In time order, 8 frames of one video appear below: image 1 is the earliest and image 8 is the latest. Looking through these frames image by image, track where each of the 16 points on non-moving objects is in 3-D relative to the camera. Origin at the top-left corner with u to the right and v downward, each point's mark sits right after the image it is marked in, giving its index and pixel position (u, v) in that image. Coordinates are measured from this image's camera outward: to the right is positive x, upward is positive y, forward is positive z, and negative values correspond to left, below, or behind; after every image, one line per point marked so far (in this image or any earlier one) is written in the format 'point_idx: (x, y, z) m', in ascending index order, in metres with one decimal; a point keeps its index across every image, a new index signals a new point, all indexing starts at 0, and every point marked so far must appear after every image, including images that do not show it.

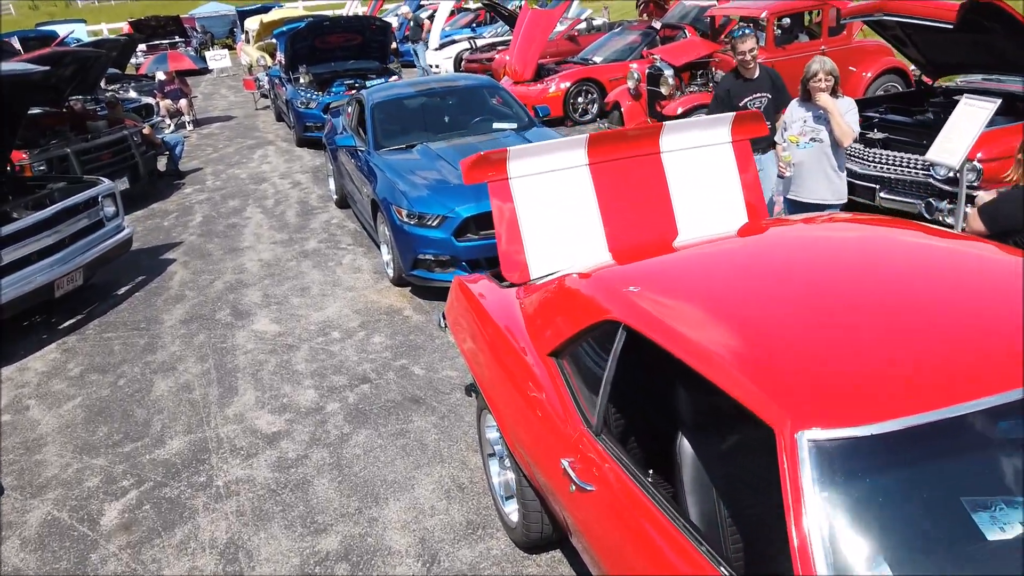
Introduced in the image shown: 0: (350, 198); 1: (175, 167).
0: (-1.6, +0.9, +7.5) m
1: (-4.3, +1.5, +9.9) m
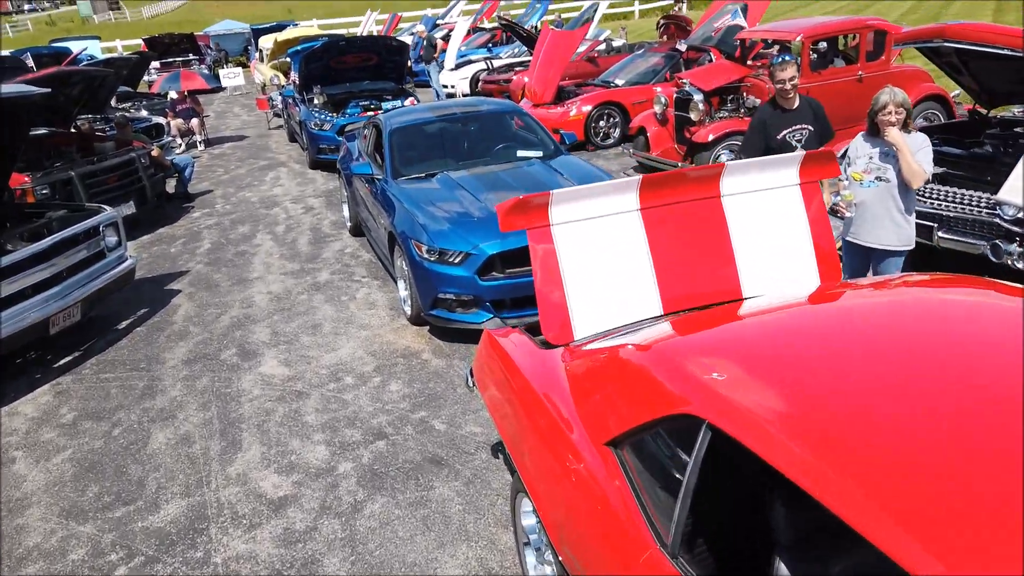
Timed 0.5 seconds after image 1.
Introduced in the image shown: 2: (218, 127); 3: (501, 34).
0: (-1.3, +0.6, +7.1) m
1: (-4.1, +1.2, +9.6) m
2: (-5.8, +3.2, +15.3) m
3: (-0.3, +6.0, +18.4) m
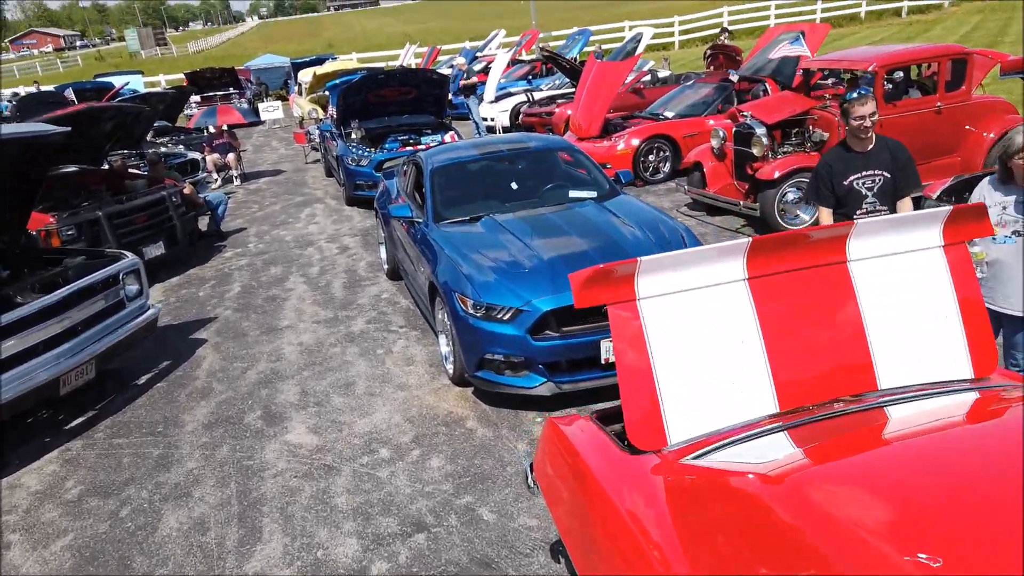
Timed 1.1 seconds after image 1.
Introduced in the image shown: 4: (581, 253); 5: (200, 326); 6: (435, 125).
0: (-0.9, +0.1, +6.7) m
1: (-3.6, +0.7, +9.3) m
2: (-5.0, +2.5, +15.1) m
3: (+0.7, +5.2, +18.0) m
4: (+0.4, +0.2, +4.8) m
5: (-2.6, -0.3, +6.4) m
6: (-1.1, +2.3, +11.0) m
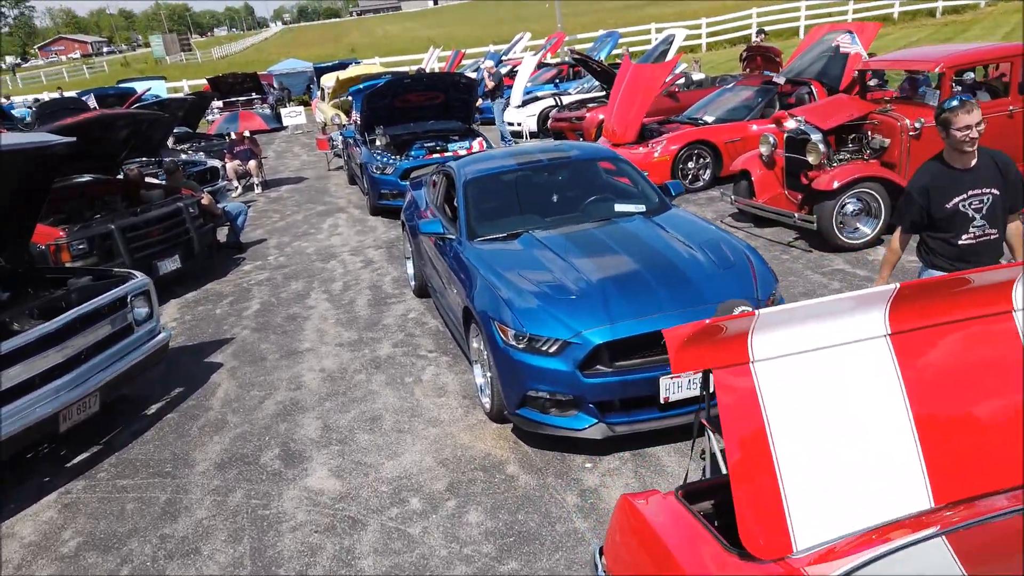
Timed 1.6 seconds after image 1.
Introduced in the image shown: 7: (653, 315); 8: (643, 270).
0: (-0.6, 0.0, +6.2) m
1: (-3.2, +0.6, +8.9) m
2: (-4.5, +2.3, +14.8) m
3: (+1.3, +5.0, +17.5) m
4: (+0.7, +0.1, +4.3) m
5: (-2.3, -0.5, +6.0) m
6: (-0.7, +2.1, +10.5) m
7: (+0.7, -0.1, +3.8) m
8: (+0.7, +0.1, +4.4) m
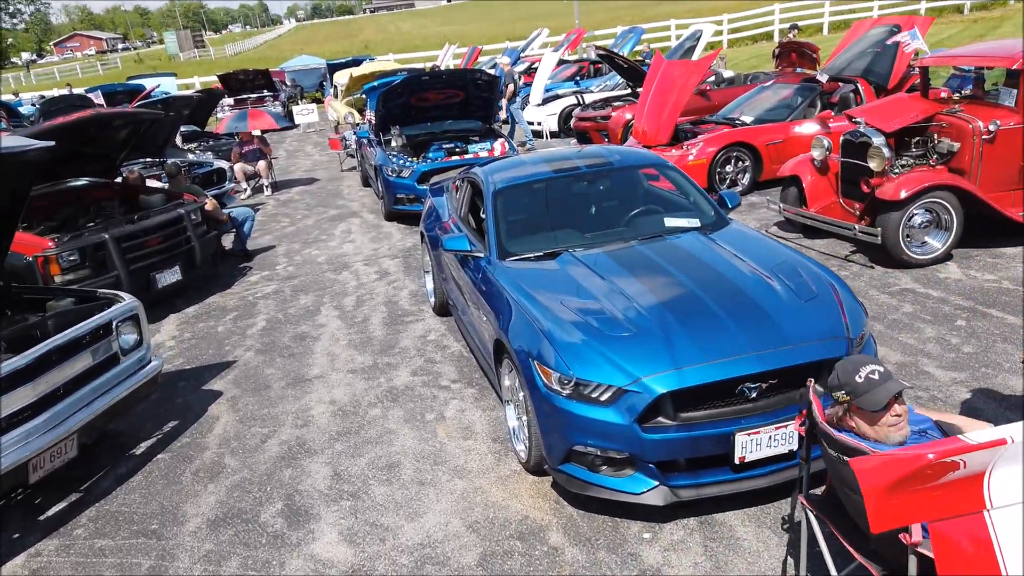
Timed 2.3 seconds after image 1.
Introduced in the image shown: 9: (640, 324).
0: (-0.4, -0.2, +5.6) m
1: (-2.9, +0.4, +8.3) m
2: (-4.1, +2.2, +14.2) m
3: (+1.7, +4.9, +16.9) m
4: (+0.9, -0.1, +3.7) m
5: (-2.1, -0.6, +5.5) m
6: (-0.4, +2.0, +9.9) m
7: (+0.9, -0.3, +3.2) m
8: (+0.9, 0.0, +3.7) m
9: (+0.6, -0.2, +3.6) m
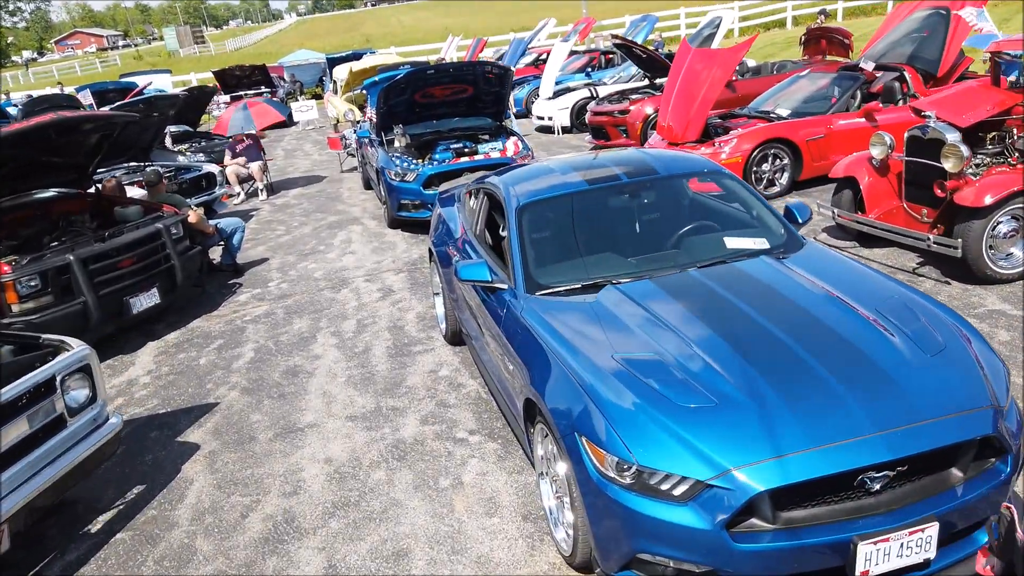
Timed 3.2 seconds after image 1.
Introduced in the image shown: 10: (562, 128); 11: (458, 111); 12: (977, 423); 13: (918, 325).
0: (-0.3, -0.3, +4.8) m
1: (-2.8, +0.3, +7.6) m
2: (-4.0, +2.1, +13.5) m
3: (+1.9, +4.8, +16.1) m
4: (+1.0, -0.2, +2.9) m
5: (-1.9, -0.8, +4.7) m
6: (-0.2, +1.9, +9.1) m
7: (+1.0, -0.5, +2.4) m
8: (+1.1, -0.2, +3.0) m
9: (+0.7, -0.3, +2.8) m
10: (+0.9, +2.9, +14.2) m
11: (-0.6, +2.1, +9.3) m
12: (+1.5, -0.4, +2.5) m
13: (+1.6, -0.1, +2.9) m
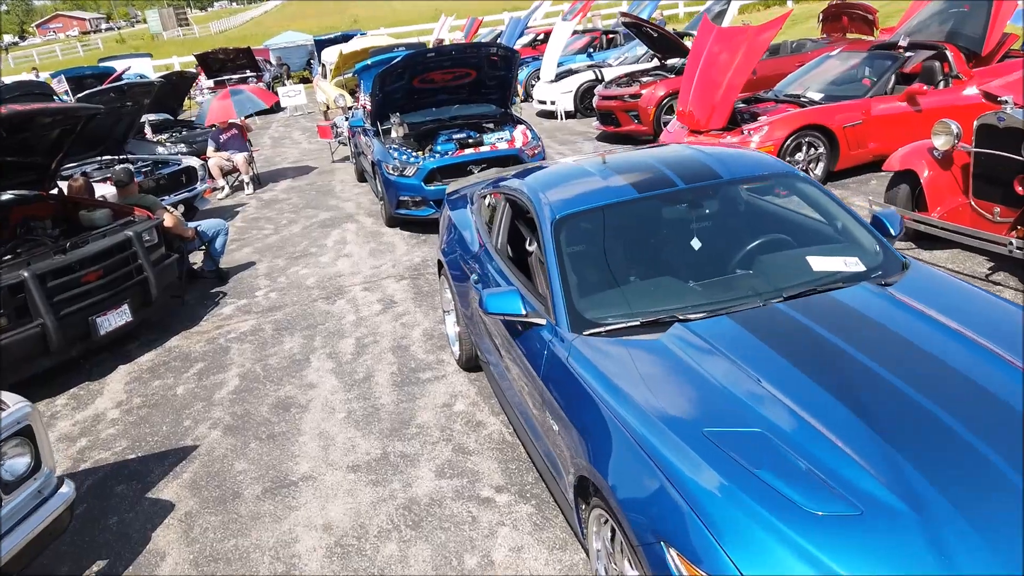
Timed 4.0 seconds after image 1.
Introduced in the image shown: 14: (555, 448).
0: (-0.1, -0.4, +4.2) m
1: (-2.6, +0.2, +6.8) m
2: (-3.9, +2.1, +12.7) m
3: (+1.8, +5.0, +15.3) m
4: (+1.2, -0.4, +2.3) m
5: (-1.8, -0.9, +4.0) m
6: (-0.2, +1.9, +8.4) m
7: (+1.2, -0.6, +1.8) m
8: (+1.2, -0.4, +2.3) m
9: (+0.9, -0.5, +2.1) m
10: (+0.9, +3.0, +13.4) m
11: (-0.6, +2.1, +8.6) m
12: (+1.7, -0.6, +1.8) m
13: (+1.7, -0.3, +2.3) m
14: (+0.2, -0.6, +3.1) m
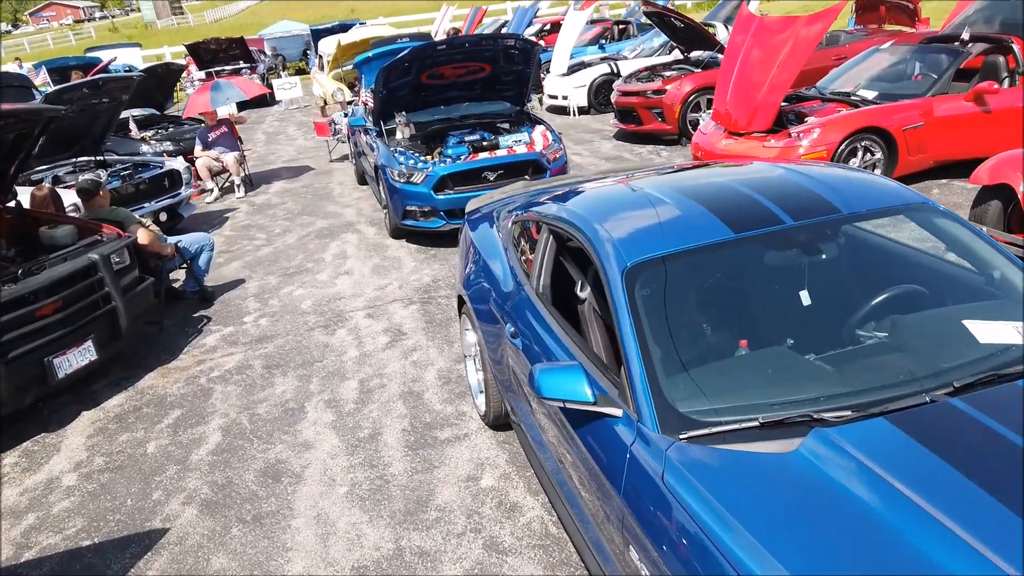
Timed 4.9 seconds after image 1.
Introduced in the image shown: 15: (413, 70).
0: (+0.1, -0.7, +3.4) m
1: (-2.5, 0.0, +6.1) m
2: (-3.8, +2.0, +11.9) m
3: (+2.0, +4.9, +14.4) m
4: (+1.4, -0.6, +1.5) m
5: (-1.6, -1.1, +3.2) m
6: (0.0, +1.7, +7.6) m
7: (+1.4, -0.9, +1.0) m
8: (+1.4, -0.6, +1.5) m
9: (+1.1, -0.7, +1.3) m
10: (+1.1, +2.9, +12.6) m
11: (-0.4, +1.9, +7.7) m
12: (+1.9, -0.8, +1.1) m
13: (+1.9, -0.5, +1.5) m
14: (+0.3, -0.8, +2.3) m
15: (-0.9, +2.0, +7.0) m
